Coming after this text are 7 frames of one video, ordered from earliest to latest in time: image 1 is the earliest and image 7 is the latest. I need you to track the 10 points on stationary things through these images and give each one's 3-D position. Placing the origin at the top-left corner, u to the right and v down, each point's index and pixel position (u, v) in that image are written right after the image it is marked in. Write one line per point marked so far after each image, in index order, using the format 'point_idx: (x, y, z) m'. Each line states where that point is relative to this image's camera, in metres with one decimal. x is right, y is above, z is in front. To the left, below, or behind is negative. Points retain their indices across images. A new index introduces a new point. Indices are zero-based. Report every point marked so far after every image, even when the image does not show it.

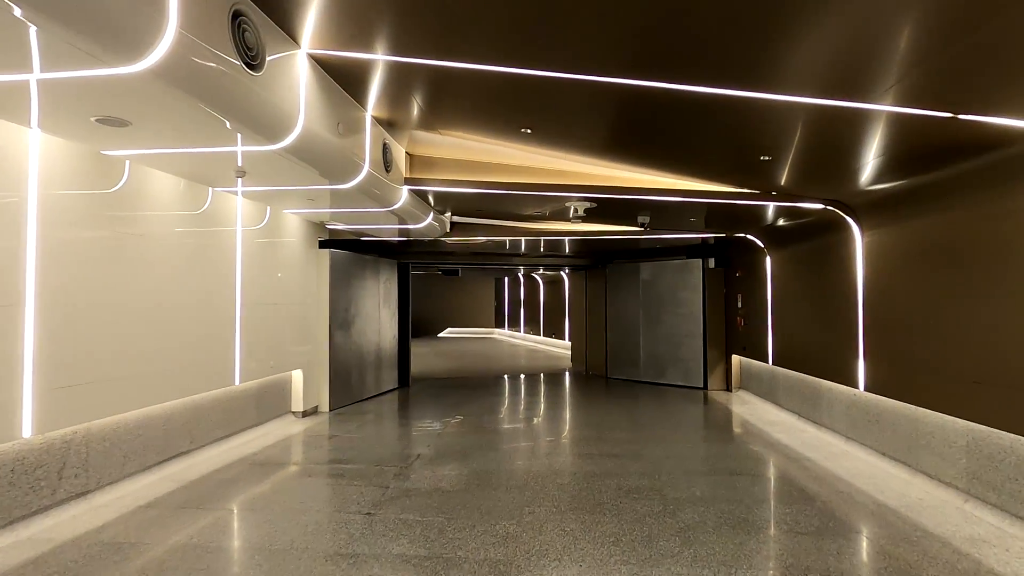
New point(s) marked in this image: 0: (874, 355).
0: (+3.1, -0.6, +4.6) m
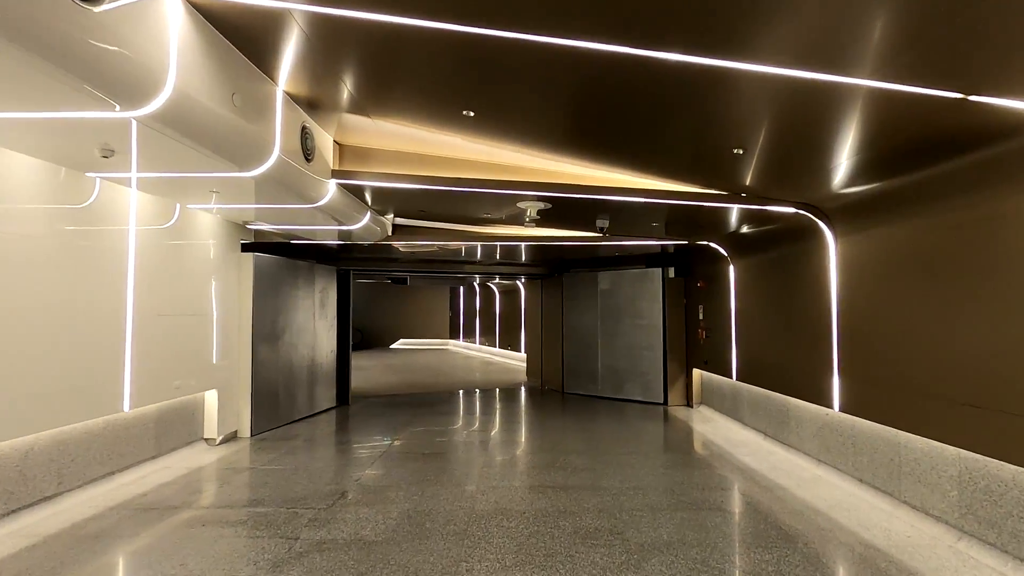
0: (+2.7, -0.7, +4.2) m
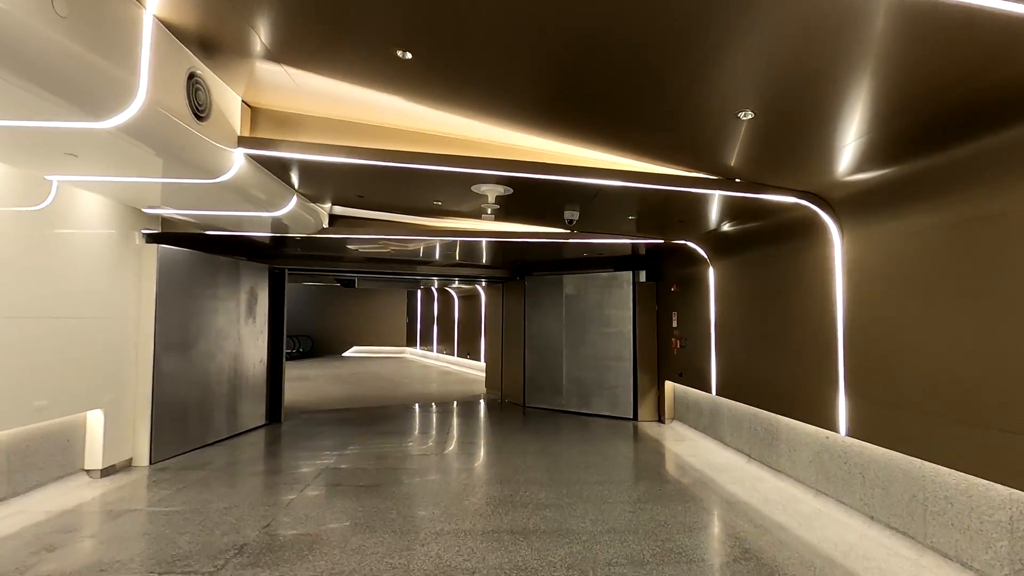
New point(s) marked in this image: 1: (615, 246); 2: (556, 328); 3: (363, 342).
0: (+2.3, -0.7, +3.6) m
1: (+1.3, +0.5, +6.7) m
2: (+0.7, -0.6, +8.2) m
3: (-5.4, -1.9, +19.3) m
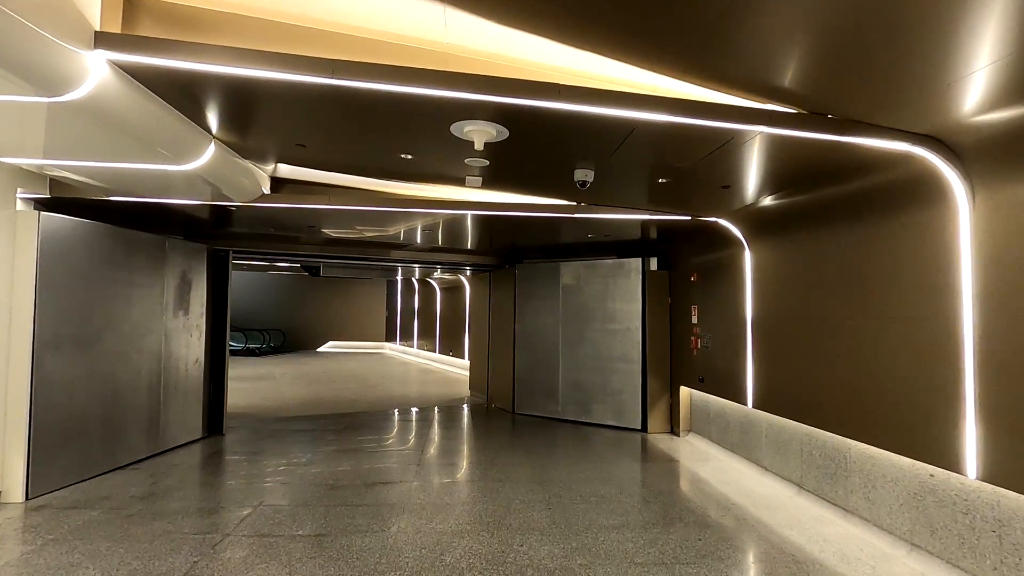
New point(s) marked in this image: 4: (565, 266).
0: (+2.3, -0.6, +2.6) m
1: (+1.2, +0.6, +5.6) m
2: (+0.5, -0.5, +7.1) m
3: (-5.9, -1.6, +18.1) m
4: (+0.7, +0.3, +7.0) m
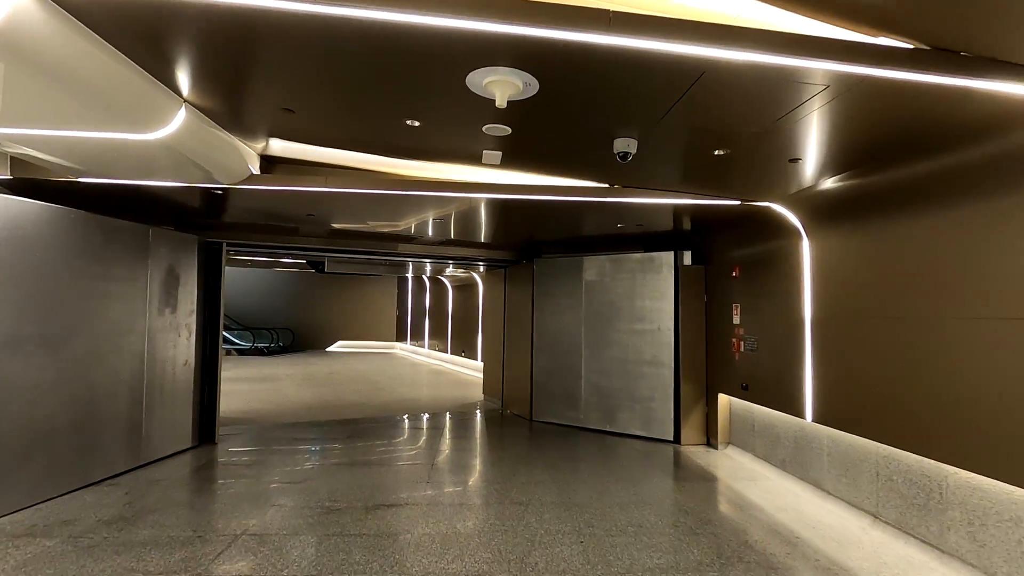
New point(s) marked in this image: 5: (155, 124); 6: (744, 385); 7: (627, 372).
0: (+2.4, -0.6, +2.0) m
1: (+1.4, +0.7, +5.0) m
2: (+0.7, -0.4, +6.5) m
3: (-5.4, -1.5, +17.7) m
4: (+0.9, +0.3, +6.4) m
5: (-1.9, +0.9, +2.9) m
6: (+2.1, -0.9, +4.9) m
7: (+1.3, -1.0, +6.0) m
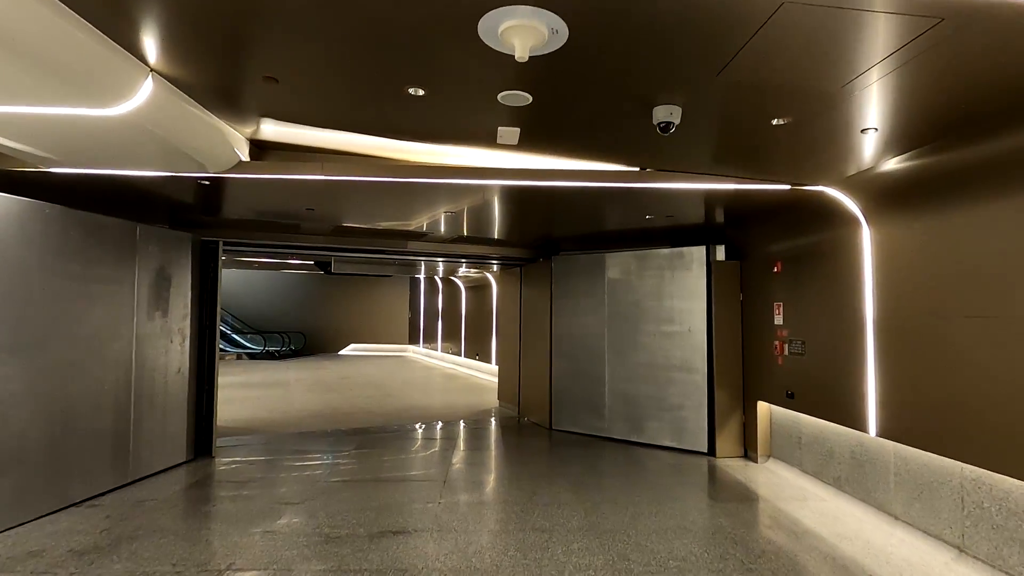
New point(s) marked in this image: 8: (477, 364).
0: (+2.5, -0.5, +1.5) m
1: (+1.5, +0.7, +4.6) m
2: (+0.9, -0.4, +6.0) m
3: (-4.9, -1.6, +17.3) m
4: (+1.1, +0.3, +5.9) m
5: (-1.8, +0.9, +2.5) m
6: (+2.3, -0.9, +4.4) m
7: (+1.5, -0.9, +5.6) m
8: (-0.8, -1.7, +12.1) m
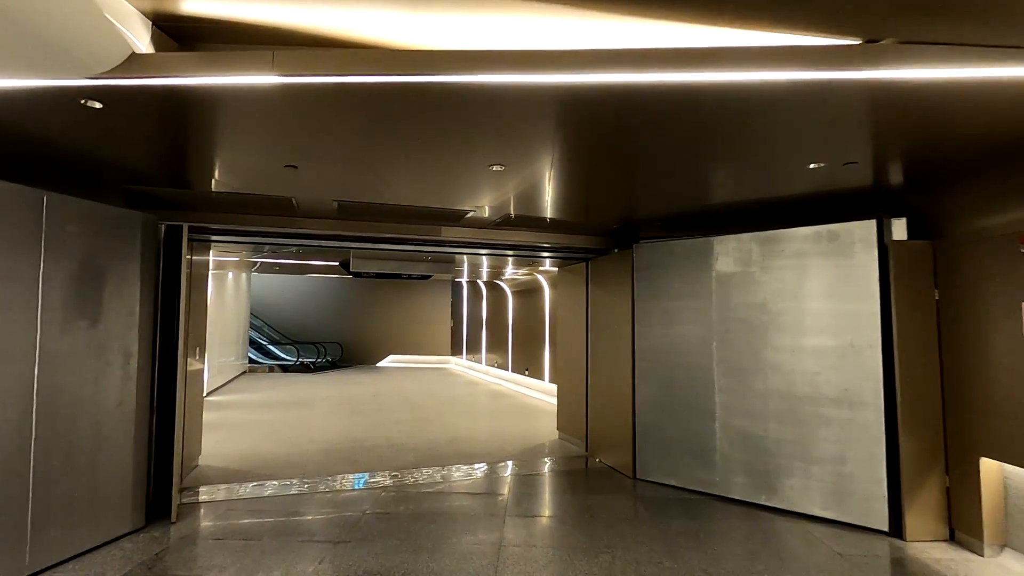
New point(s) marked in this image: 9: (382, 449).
0: (+2.7, -0.4, -0.3) m
1: (+2.0, +0.8, +2.9) m
2: (+1.5, -0.4, +4.4) m
3: (-3.4, -1.8, +16.1) m
4: (+1.7, +0.4, +4.3) m
5: (-1.5, +0.9, +1.1) m
6: (+2.7, -0.8, +2.6) m
7: (+2.0, -0.9, +3.8) m
8: (+0.3, -1.8, +10.5) m
9: (-1.4, -1.8, +5.8) m
